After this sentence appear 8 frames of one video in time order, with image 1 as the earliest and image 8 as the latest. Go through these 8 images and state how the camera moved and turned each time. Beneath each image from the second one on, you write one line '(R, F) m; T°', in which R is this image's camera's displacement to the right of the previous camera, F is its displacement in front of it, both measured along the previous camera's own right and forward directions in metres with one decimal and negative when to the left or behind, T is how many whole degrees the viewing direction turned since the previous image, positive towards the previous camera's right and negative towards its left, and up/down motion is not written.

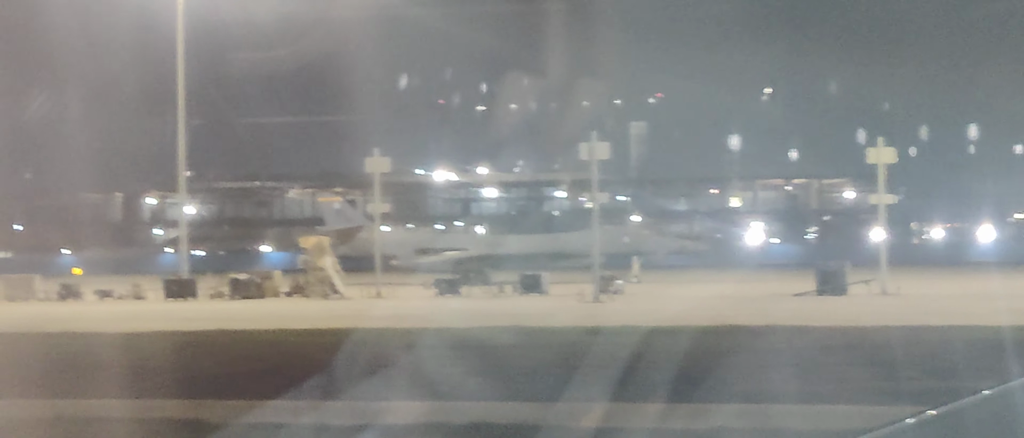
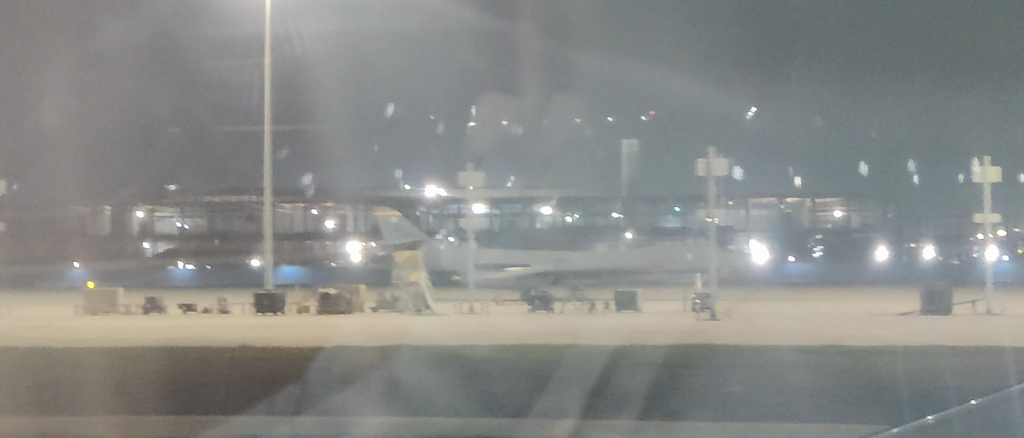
(-1.5, +0.2) m; +2°
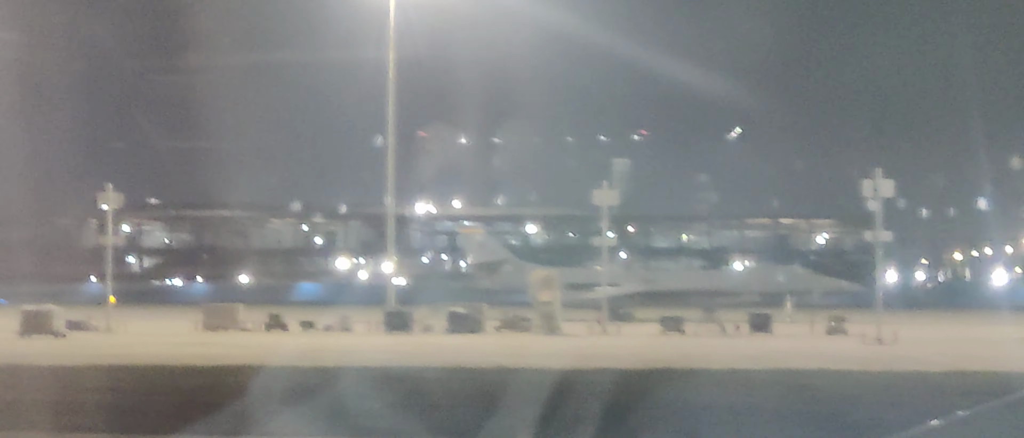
(-0.9, +0.4) m; +1°
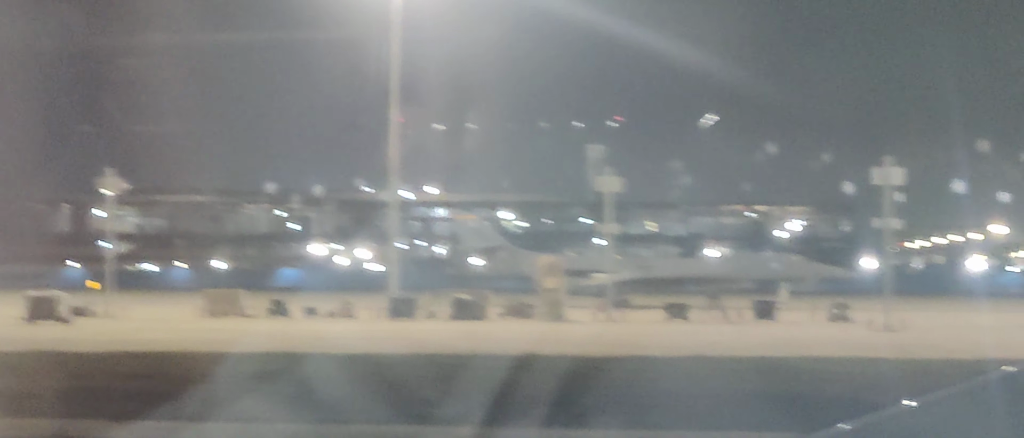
(-0.4, 0.0) m; +1°
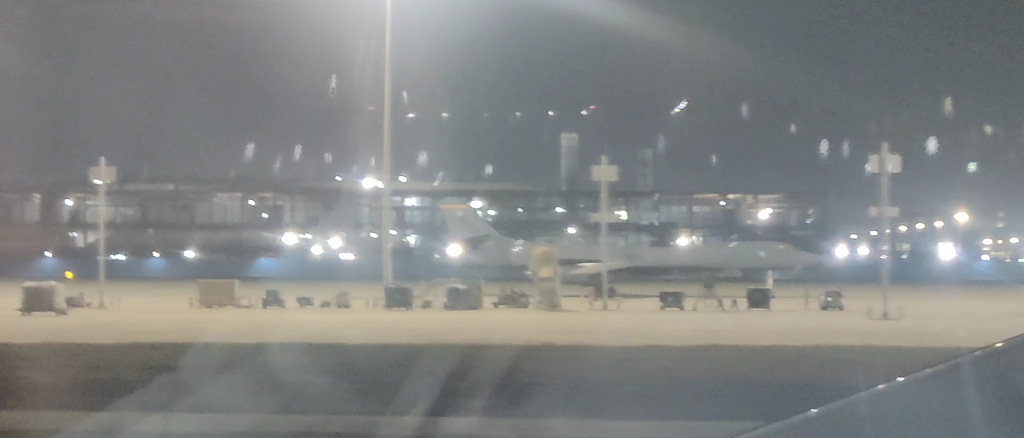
(-0.3, 0.0) m; +1°
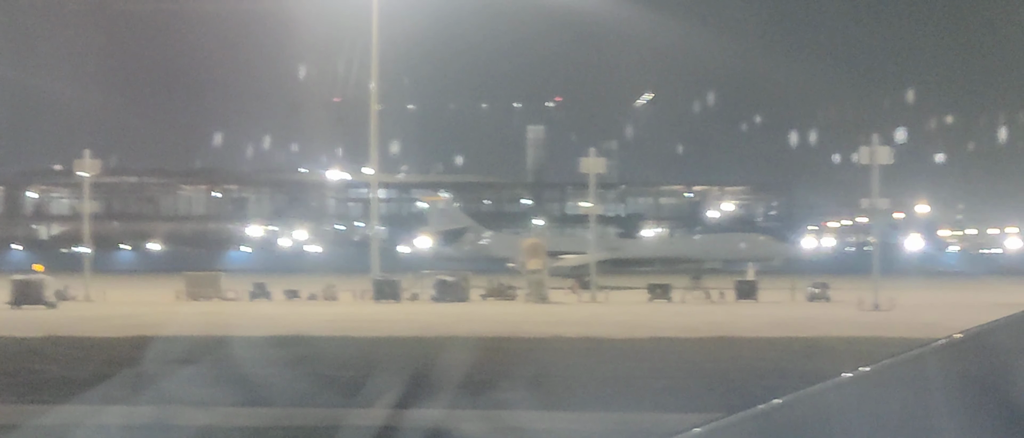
(-0.3, 0.0) m; +1°
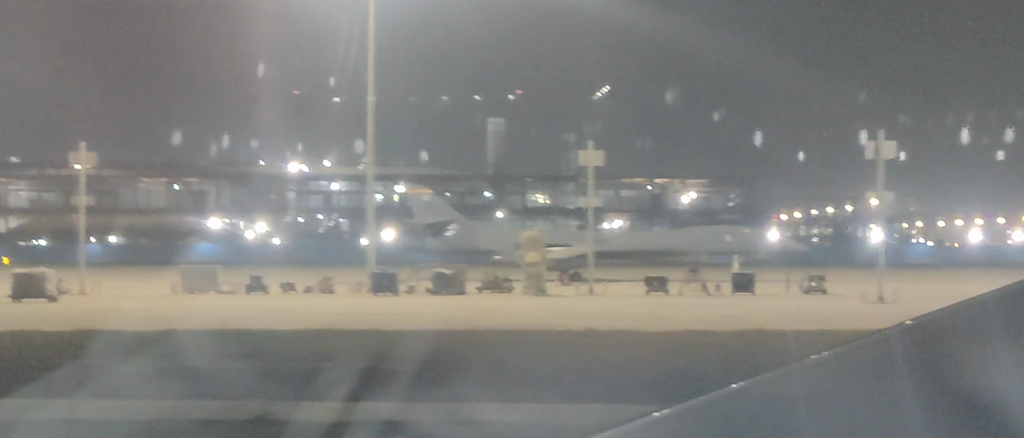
(-0.5, 0.0) m; +2°
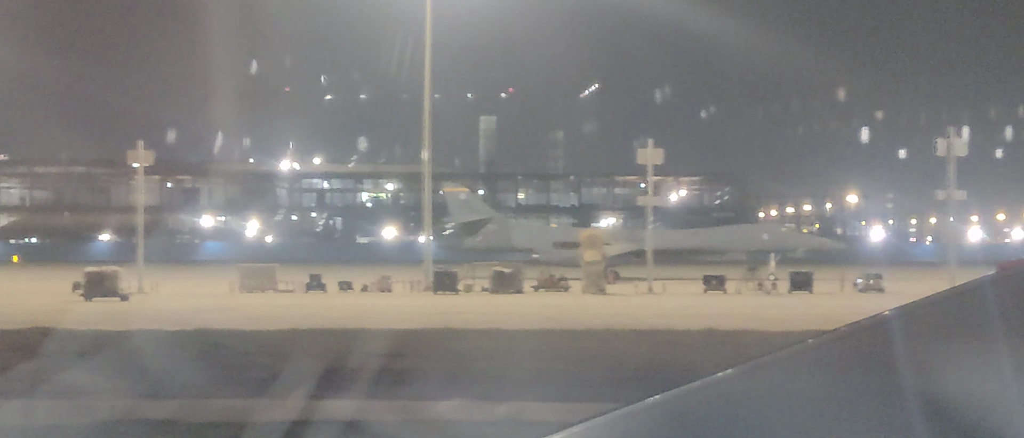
(-0.9, 0.0) m; +1°
